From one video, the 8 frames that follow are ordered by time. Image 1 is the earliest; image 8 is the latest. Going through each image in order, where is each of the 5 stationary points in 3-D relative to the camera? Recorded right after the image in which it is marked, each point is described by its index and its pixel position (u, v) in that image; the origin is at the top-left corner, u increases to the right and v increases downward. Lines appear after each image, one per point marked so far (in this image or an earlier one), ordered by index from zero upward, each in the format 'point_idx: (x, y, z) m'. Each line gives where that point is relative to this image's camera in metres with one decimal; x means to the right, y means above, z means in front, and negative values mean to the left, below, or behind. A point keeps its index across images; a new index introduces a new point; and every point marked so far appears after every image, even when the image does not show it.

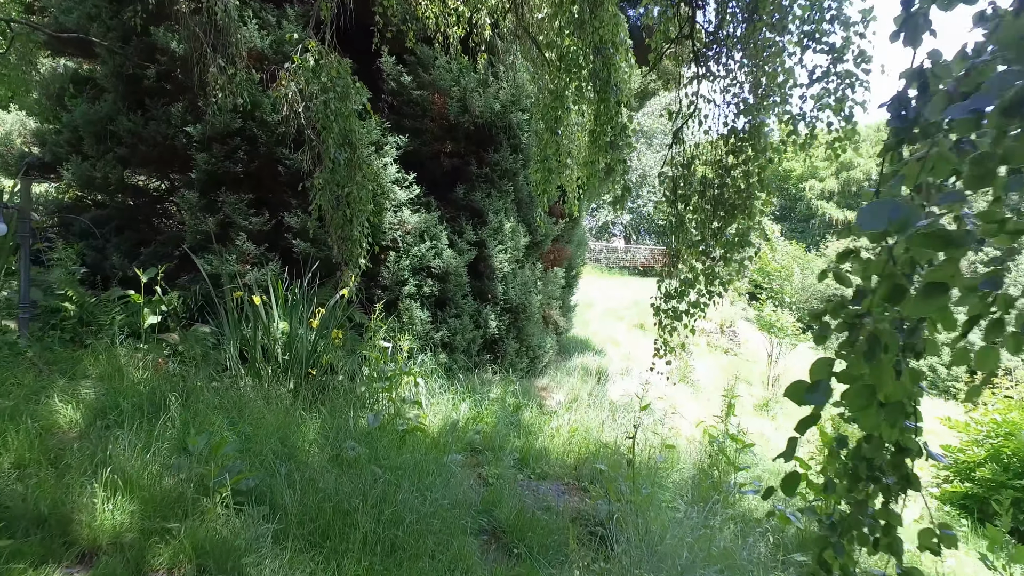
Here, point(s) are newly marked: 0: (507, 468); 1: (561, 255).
0: (0.0, -0.9, +3.4) m
1: (+0.4, +0.3, +5.8) m
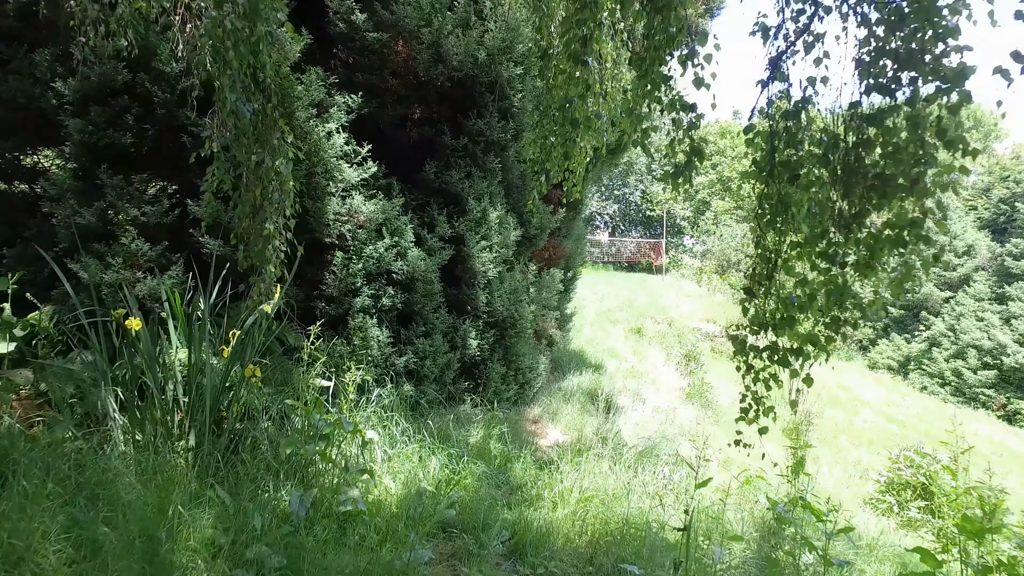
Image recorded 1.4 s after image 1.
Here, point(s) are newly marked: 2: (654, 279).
0: (0.0, -0.9, +2.3) m
1: (+0.3, +0.2, +4.7) m
2: (+3.4, +0.3, +17.4) m
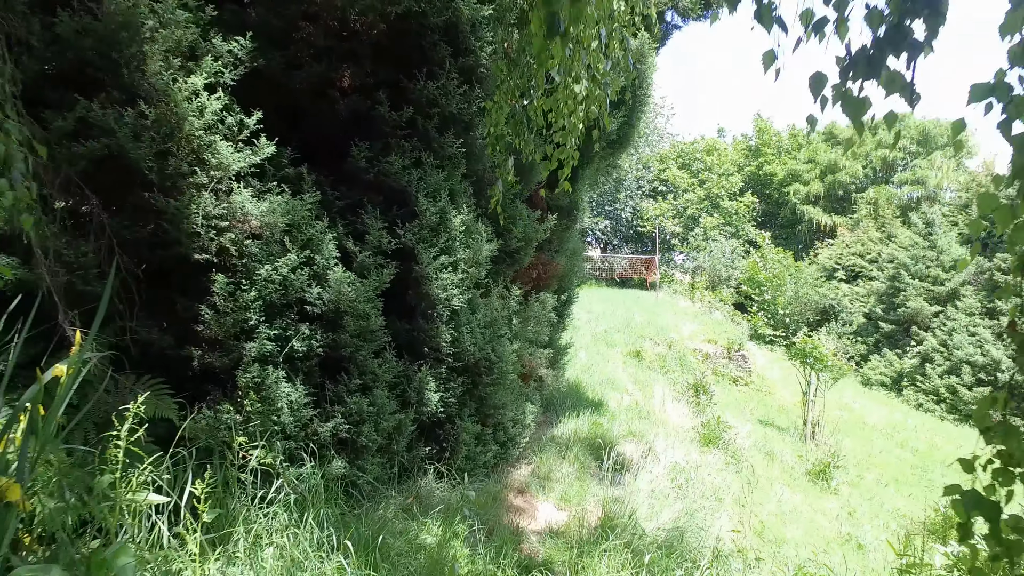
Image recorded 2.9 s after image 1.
0: (-0.1, -1.0, +1.2) m
1: (+0.2, +0.1, +3.6) m
2: (+3.0, -0.1, +16.4) m
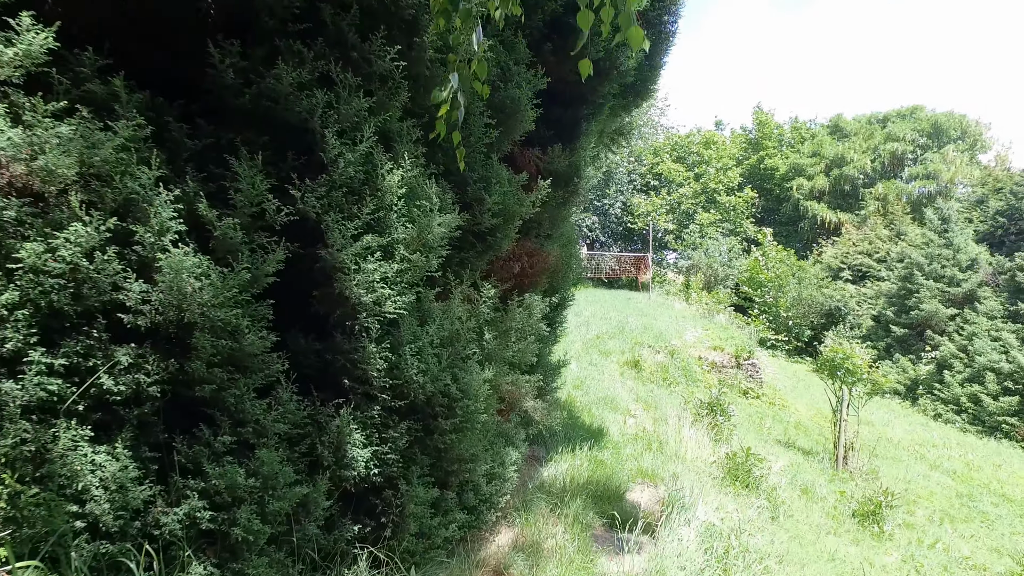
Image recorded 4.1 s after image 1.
0: (-0.2, -1.0, +0.3) m
1: (+0.1, +0.1, +2.7) m
2: (+2.8, -0.2, +15.5) m
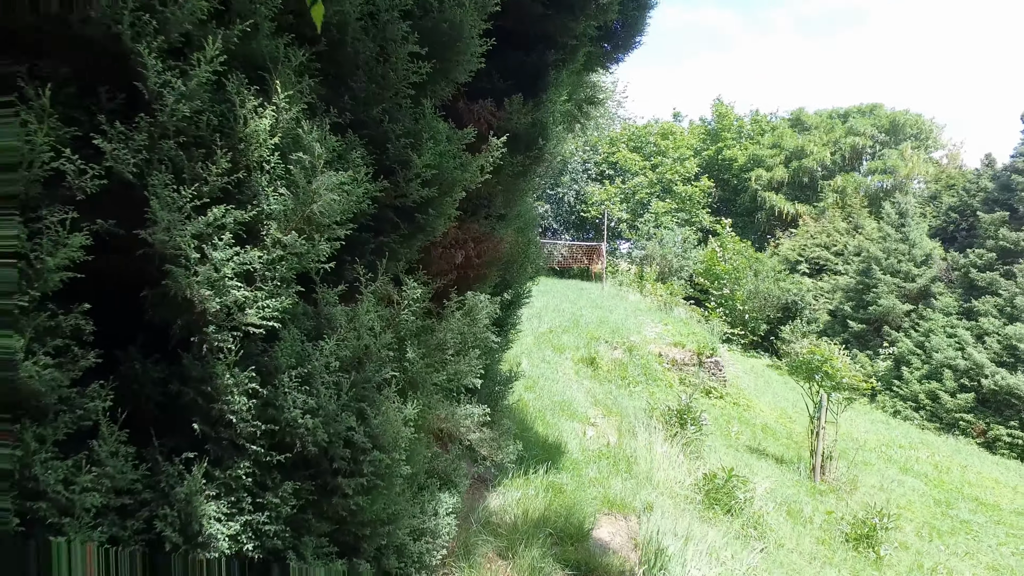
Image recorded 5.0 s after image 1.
0: (-0.2, -1.0, -0.2) m
1: (-0.1, +0.1, +2.2) m
2: (+1.8, 0.0, +15.1) m
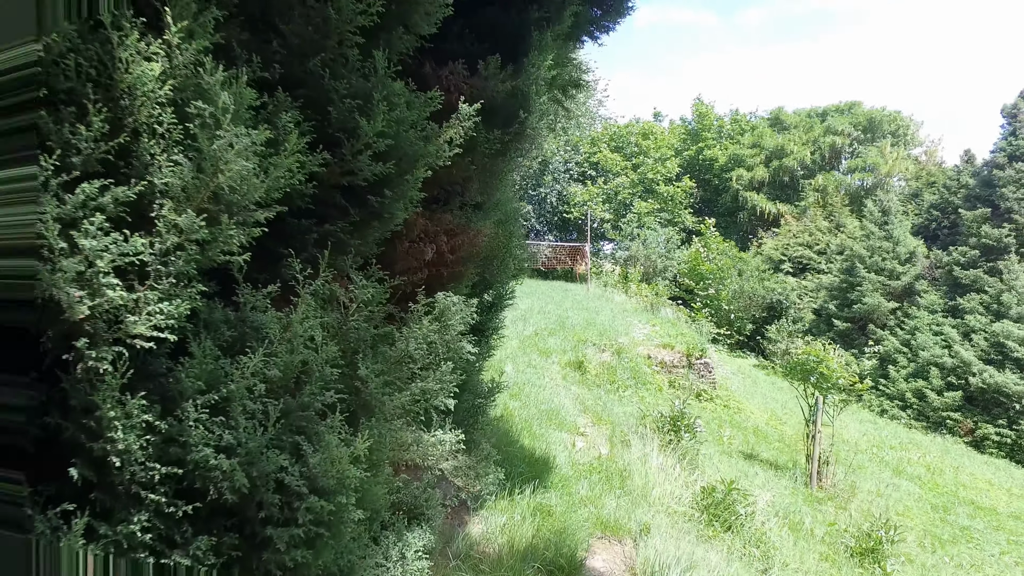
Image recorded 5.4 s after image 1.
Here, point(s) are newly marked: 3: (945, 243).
0: (-0.2, -1.0, -0.5) m
1: (-0.1, +0.1, +1.9) m
2: (+1.4, 0.0, +14.9) m
3: (+8.4, +0.9, +13.9) m
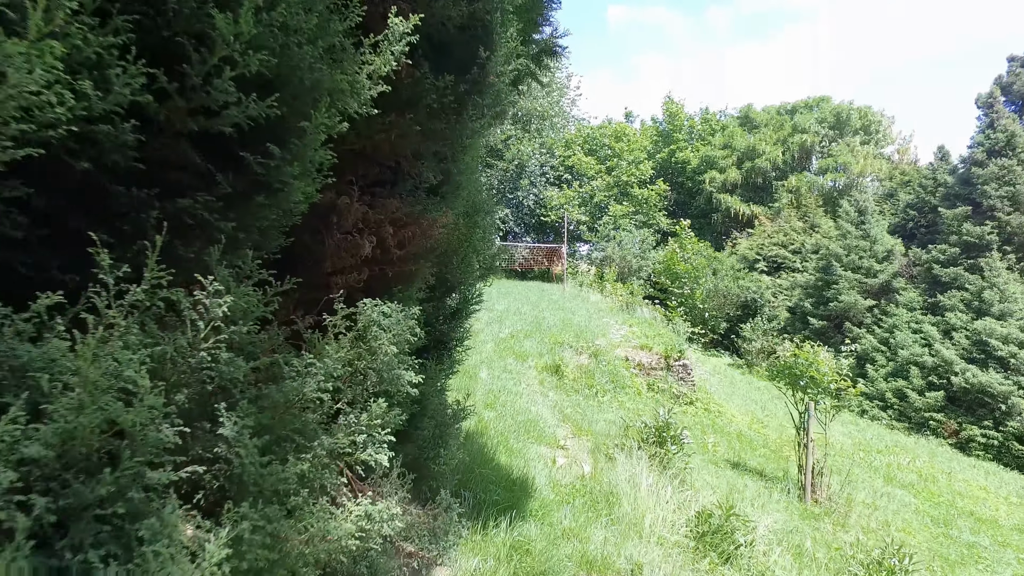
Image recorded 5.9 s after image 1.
0: (-0.2, -1.0, -0.9) m
1: (-0.2, +0.1, +1.5) m
2: (+0.9, -0.1, +14.5) m
3: (+7.9, +0.9, +13.8) m
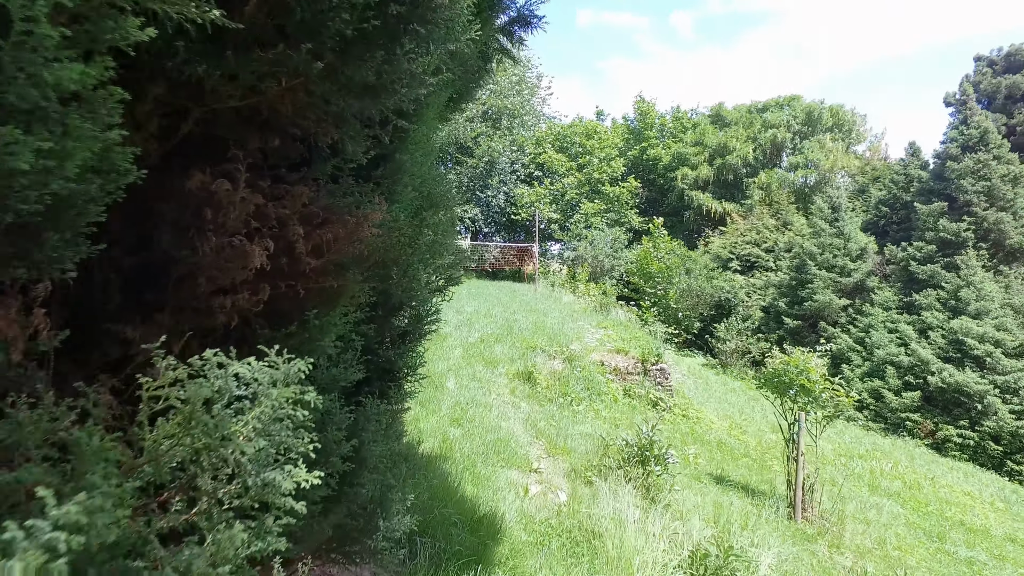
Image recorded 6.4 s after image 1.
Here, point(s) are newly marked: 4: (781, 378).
0: (-0.1, -1.1, -1.3) m
1: (-0.3, 0.0, +1.1) m
2: (+0.3, -0.1, +14.2) m
3: (+7.3, +1.0, +13.7) m
4: (+2.0, -0.7, +5.5) m
